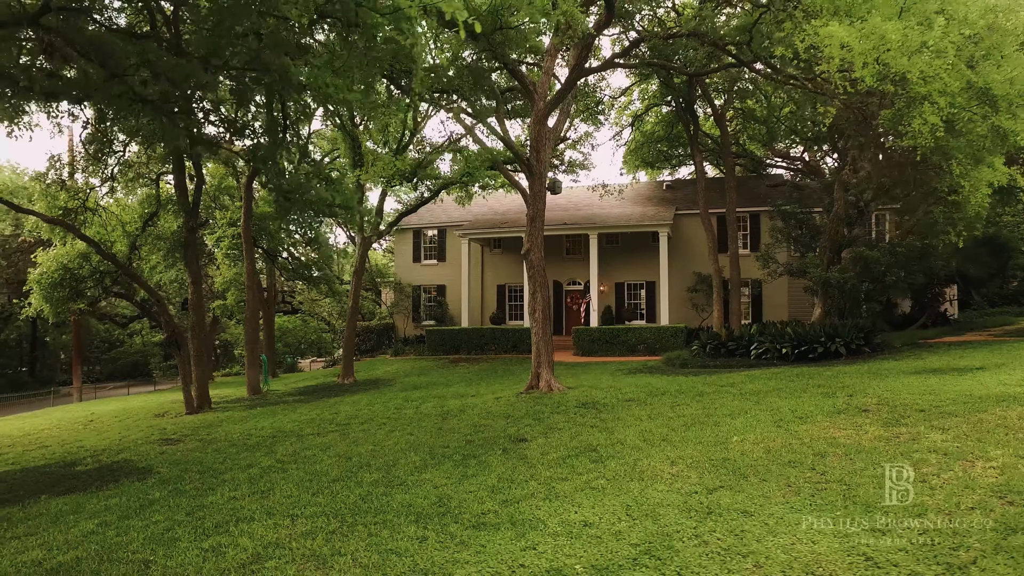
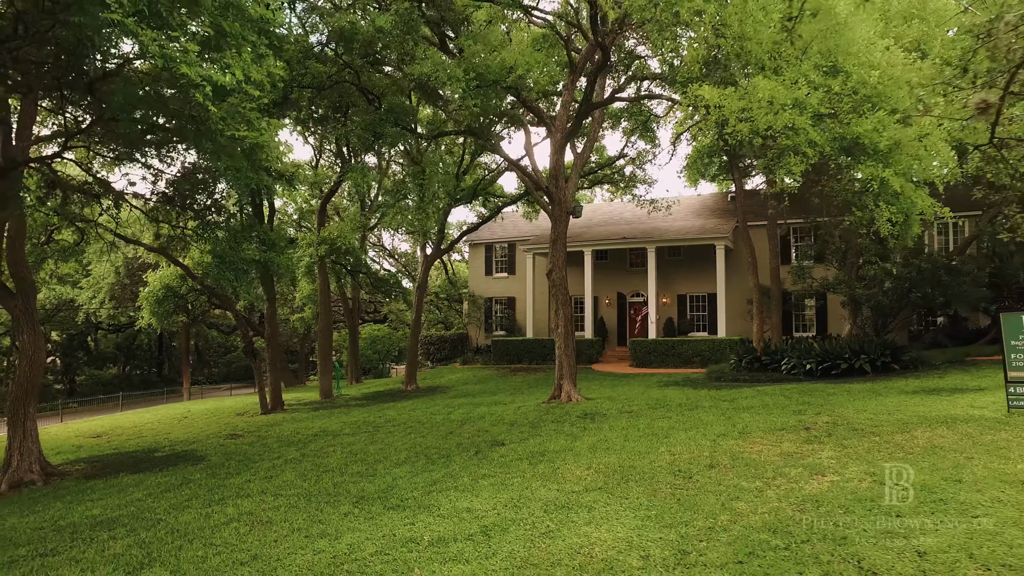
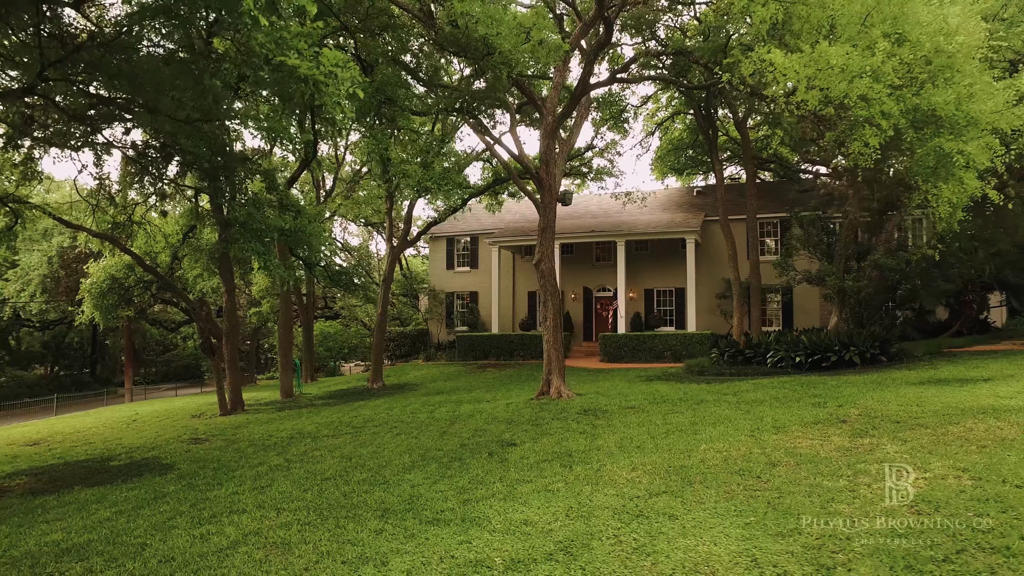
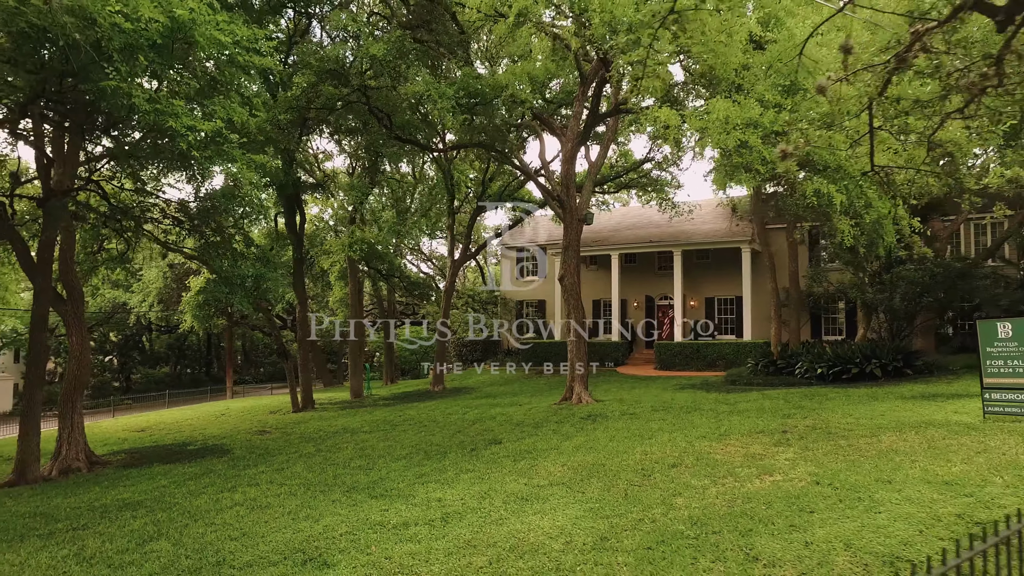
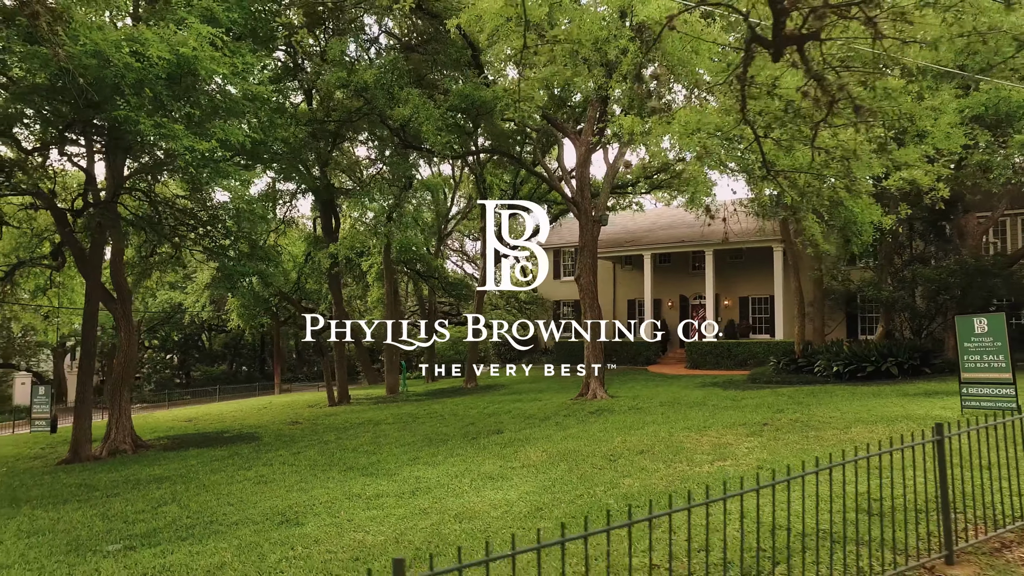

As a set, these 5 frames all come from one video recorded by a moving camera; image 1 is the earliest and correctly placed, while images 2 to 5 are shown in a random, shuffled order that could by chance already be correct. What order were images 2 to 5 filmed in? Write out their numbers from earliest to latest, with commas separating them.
3, 2, 4, 5
